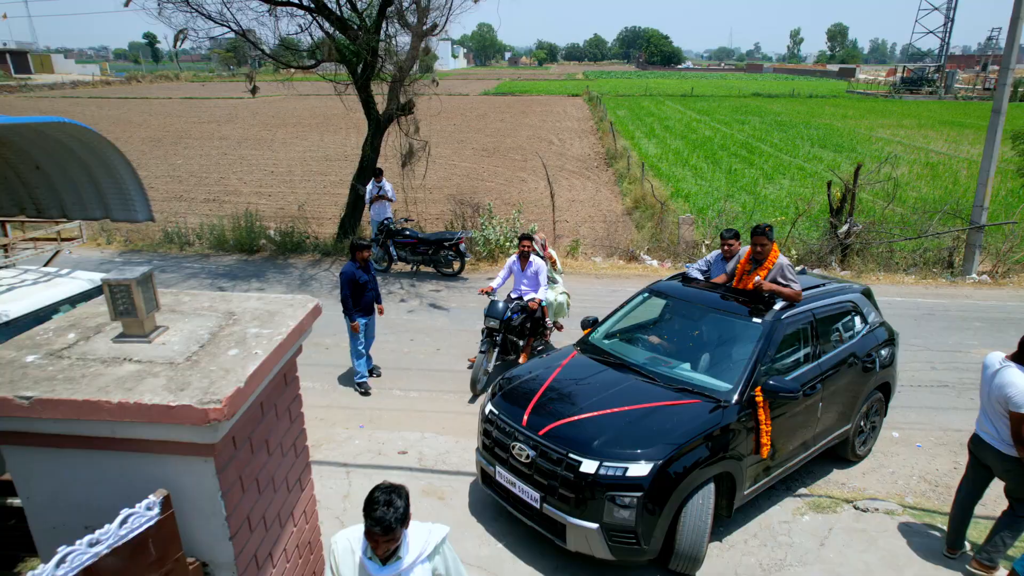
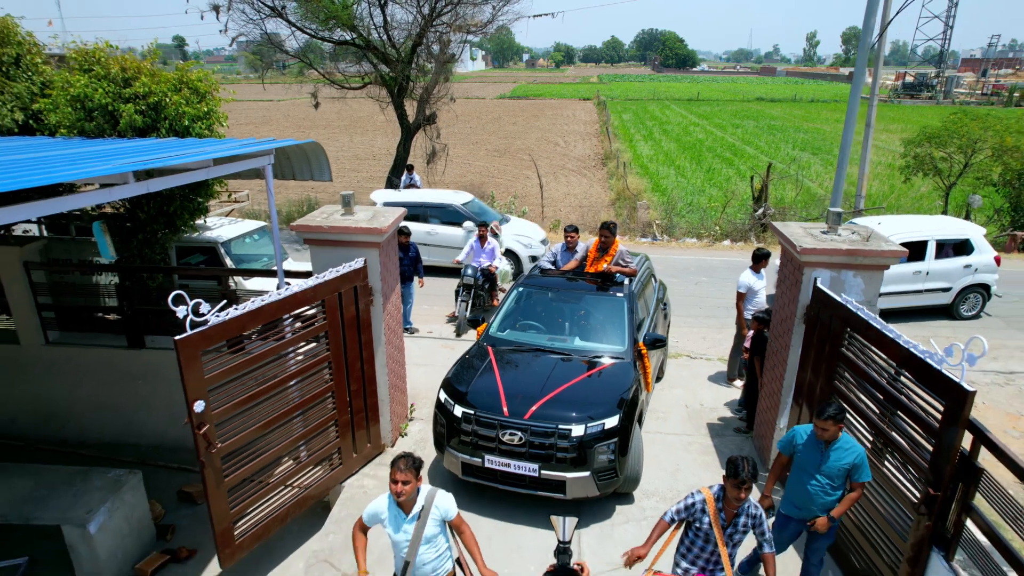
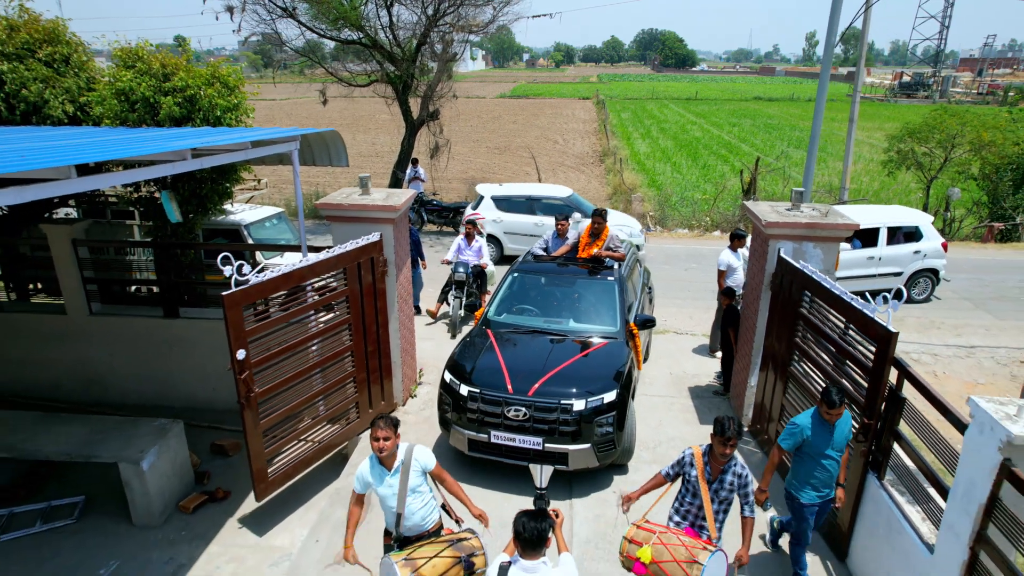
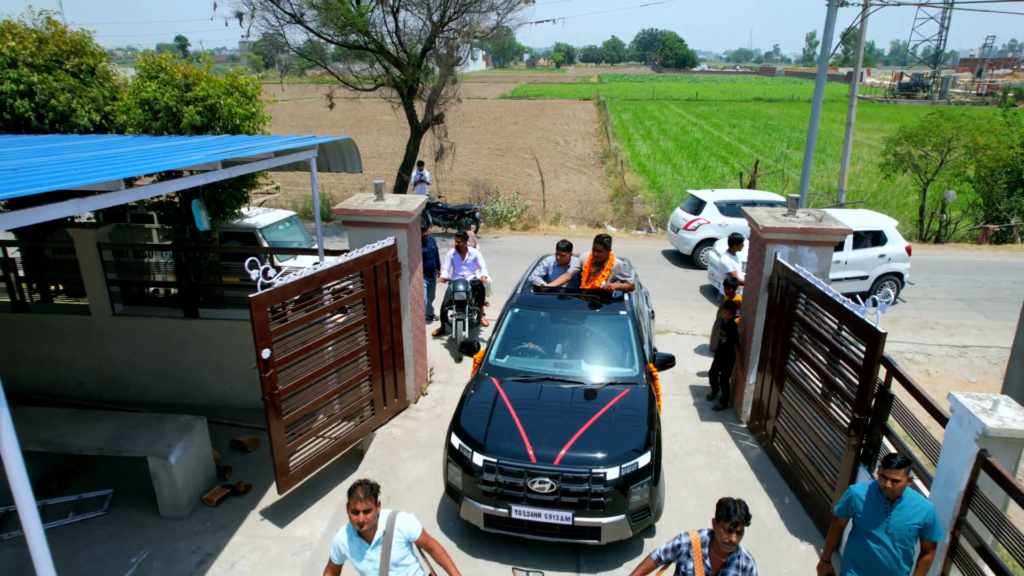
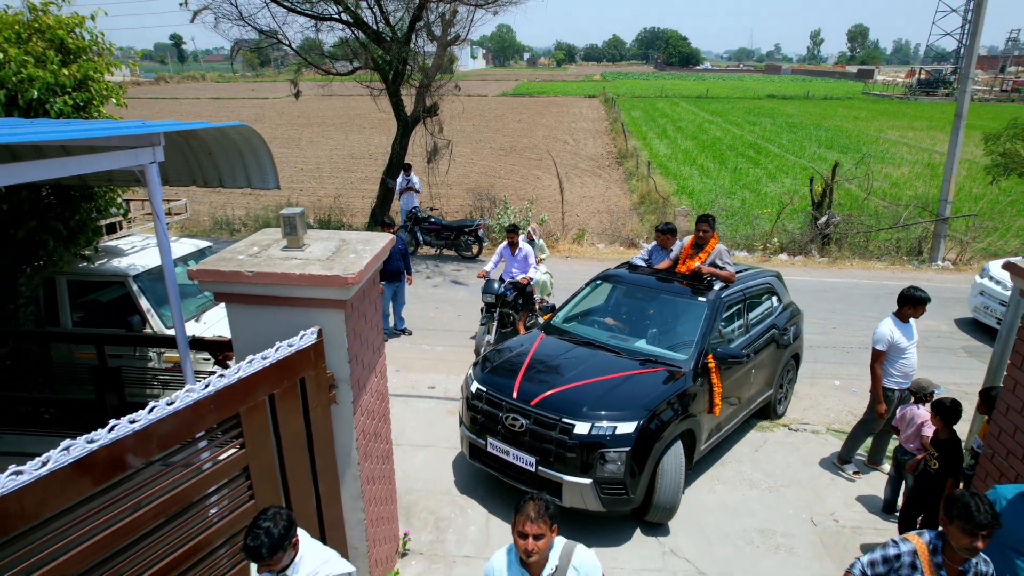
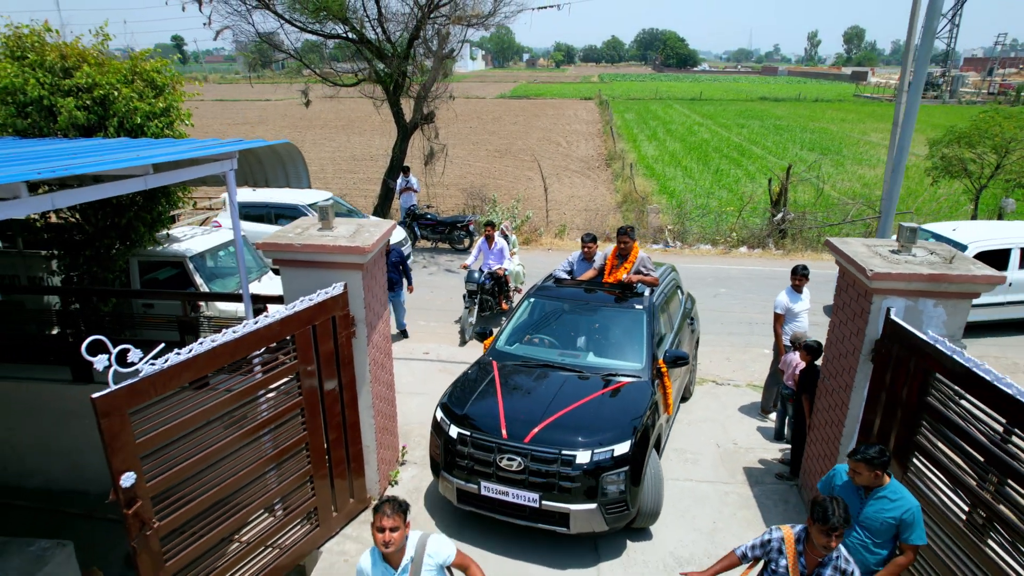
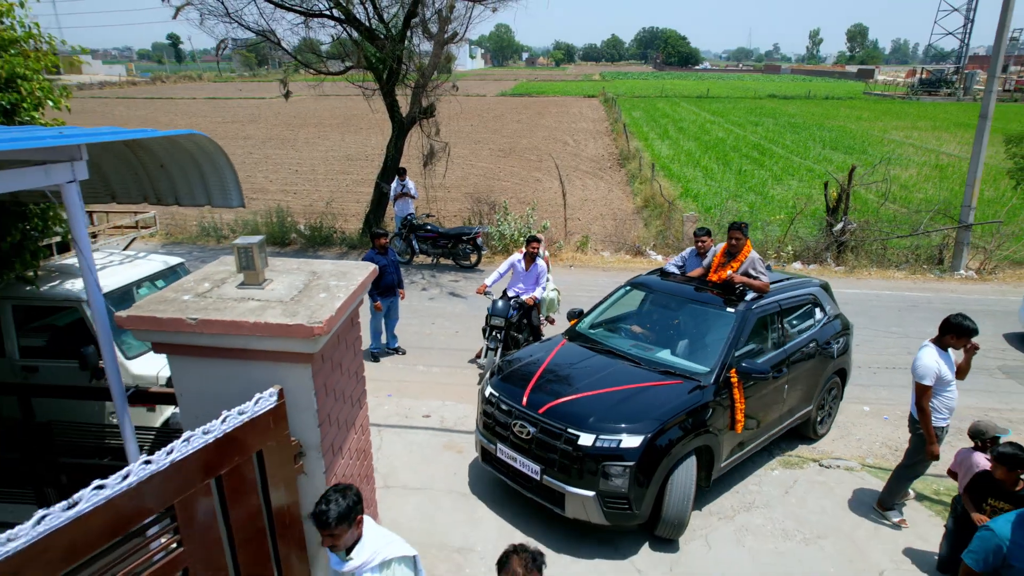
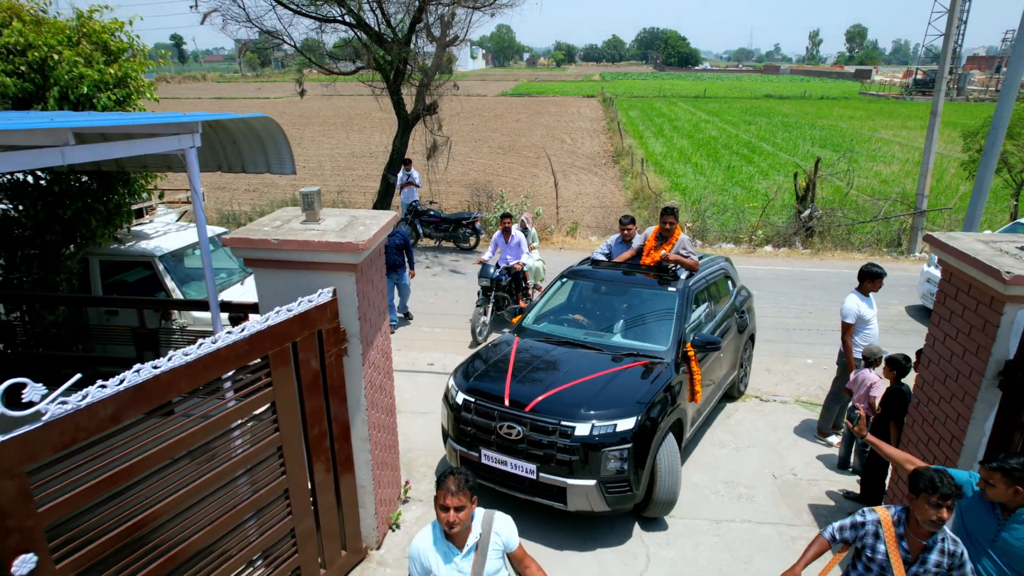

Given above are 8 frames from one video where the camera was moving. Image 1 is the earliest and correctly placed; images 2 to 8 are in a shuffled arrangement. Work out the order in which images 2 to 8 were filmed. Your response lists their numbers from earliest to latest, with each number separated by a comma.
7, 5, 8, 6, 2, 3, 4
